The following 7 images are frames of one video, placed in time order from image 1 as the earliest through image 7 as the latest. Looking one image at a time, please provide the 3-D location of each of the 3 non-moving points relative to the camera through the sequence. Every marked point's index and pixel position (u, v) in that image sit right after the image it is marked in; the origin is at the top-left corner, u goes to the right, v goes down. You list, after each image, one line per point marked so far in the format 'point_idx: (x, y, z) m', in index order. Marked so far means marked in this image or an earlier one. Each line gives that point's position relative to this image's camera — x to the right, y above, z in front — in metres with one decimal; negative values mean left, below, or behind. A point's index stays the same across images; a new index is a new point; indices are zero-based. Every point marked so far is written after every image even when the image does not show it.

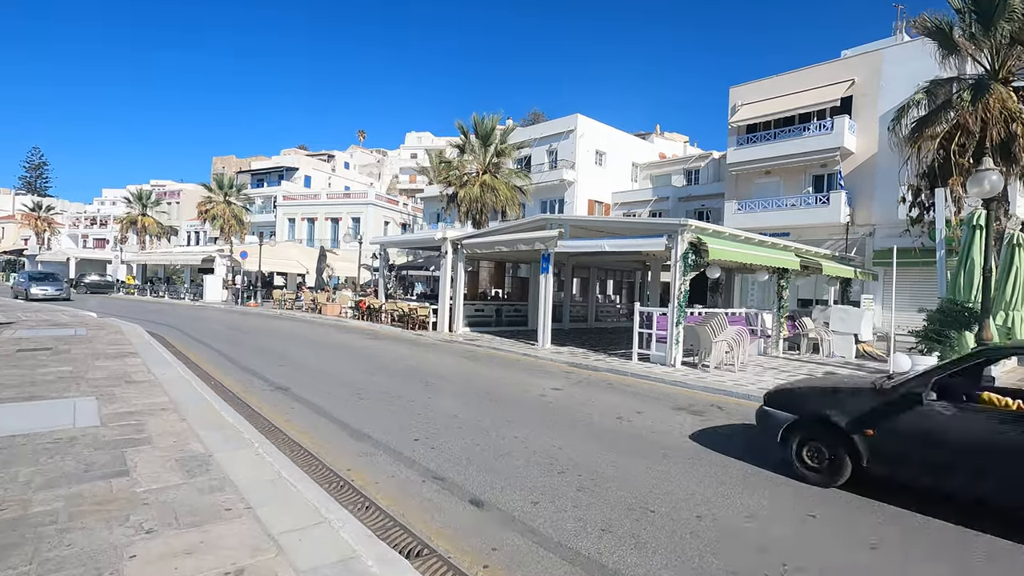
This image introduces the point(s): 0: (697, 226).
0: (+4.1, +1.4, +11.8) m
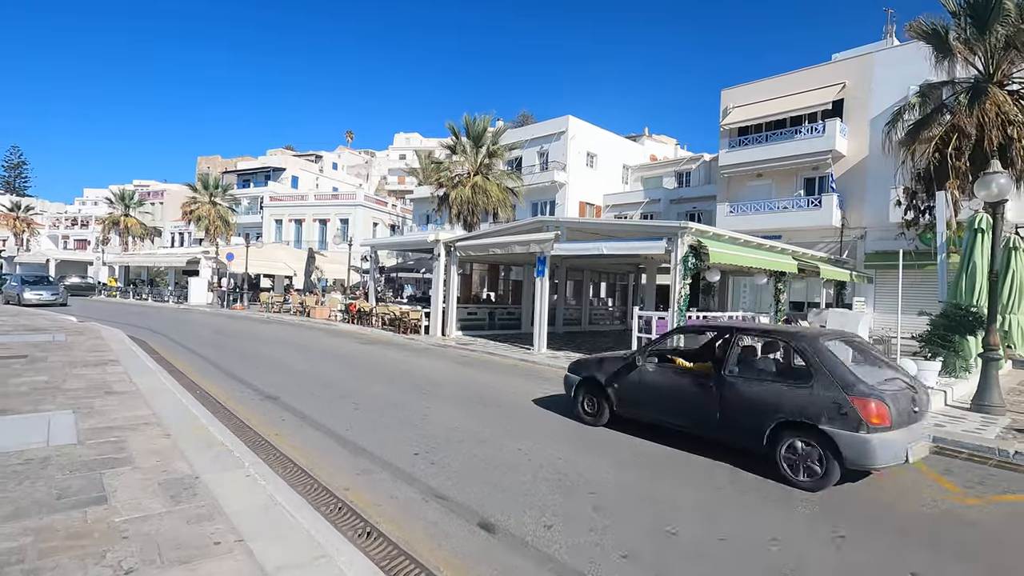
0: (+4.0, +1.3, +11.6) m
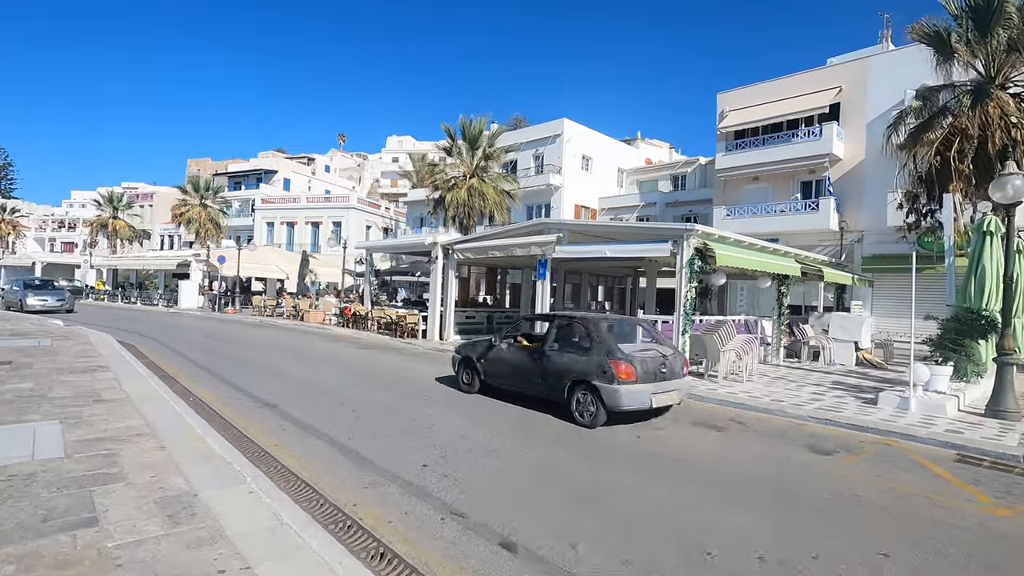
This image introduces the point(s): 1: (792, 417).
0: (+4.1, +1.2, +11.4) m
1: (+4.4, -2.0, +8.3) m
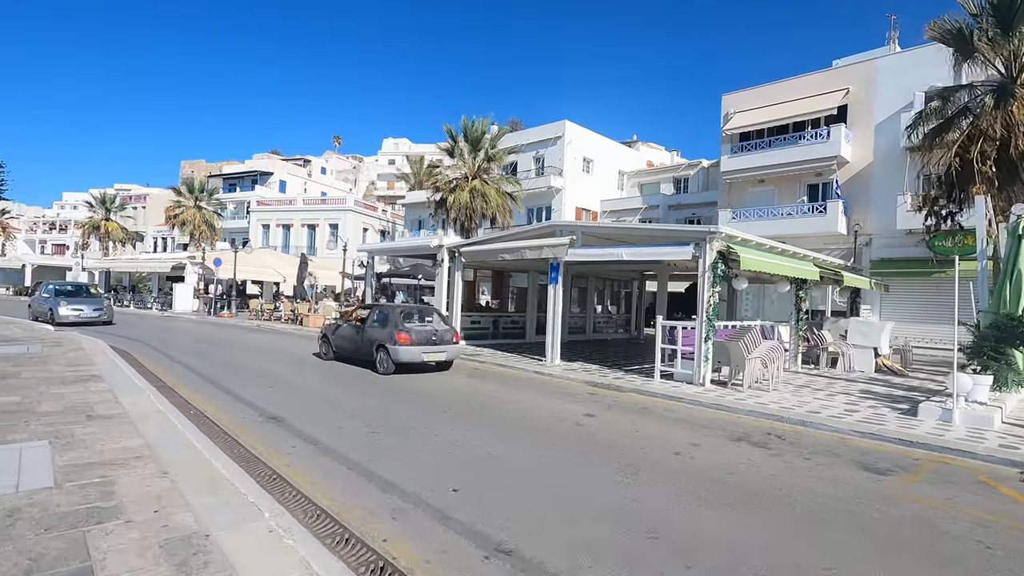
0: (+4.4, +1.1, +10.9) m
1: (+4.7, -2.1, +7.9) m
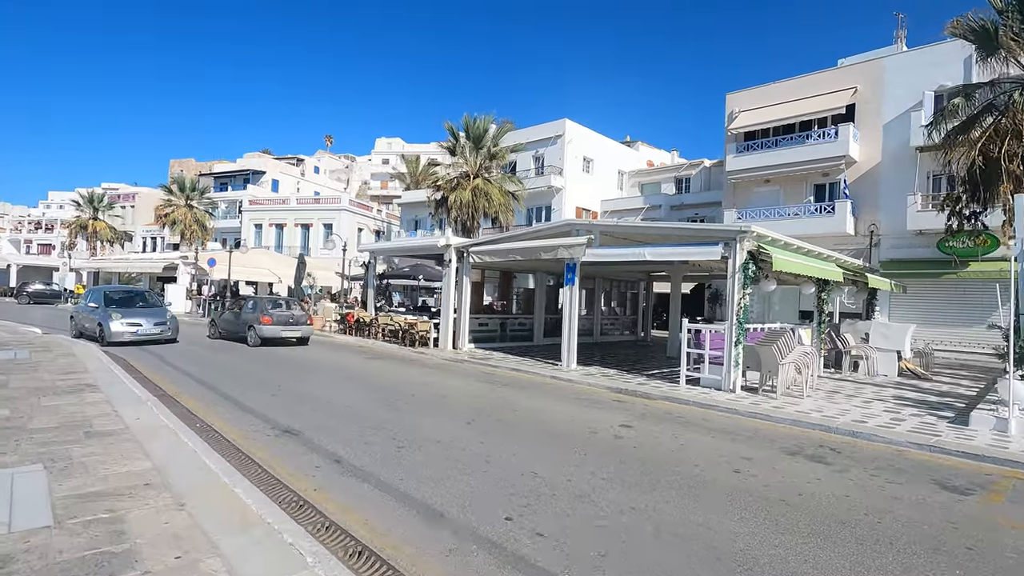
0: (+4.8, +1.1, +10.5) m
1: (+5.2, -2.1, +7.4) m
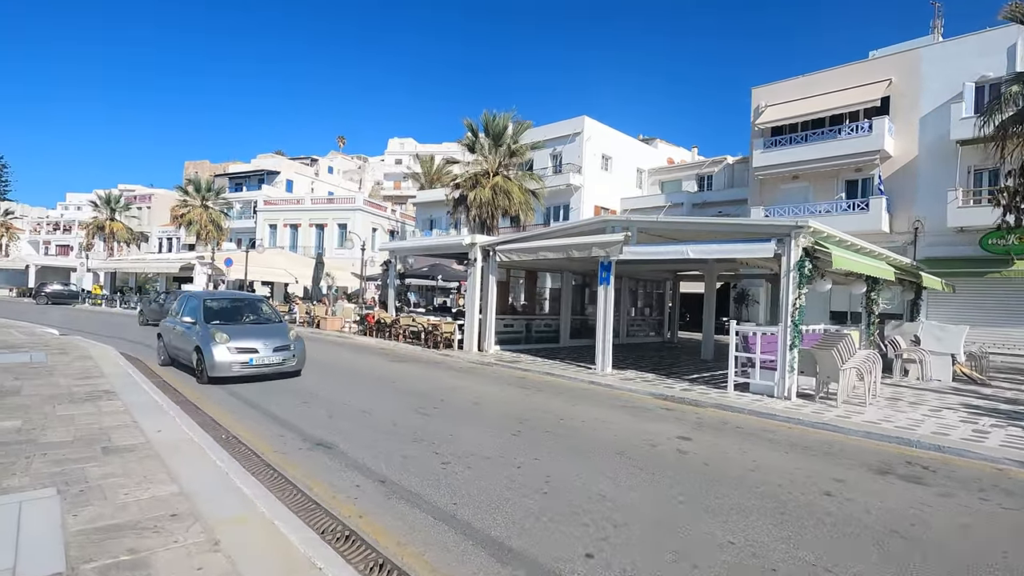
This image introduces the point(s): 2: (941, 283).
0: (+5.5, +1.1, +9.7) m
1: (+5.8, -2.1, +6.7) m
2: (+12.3, +0.1, +15.4) m
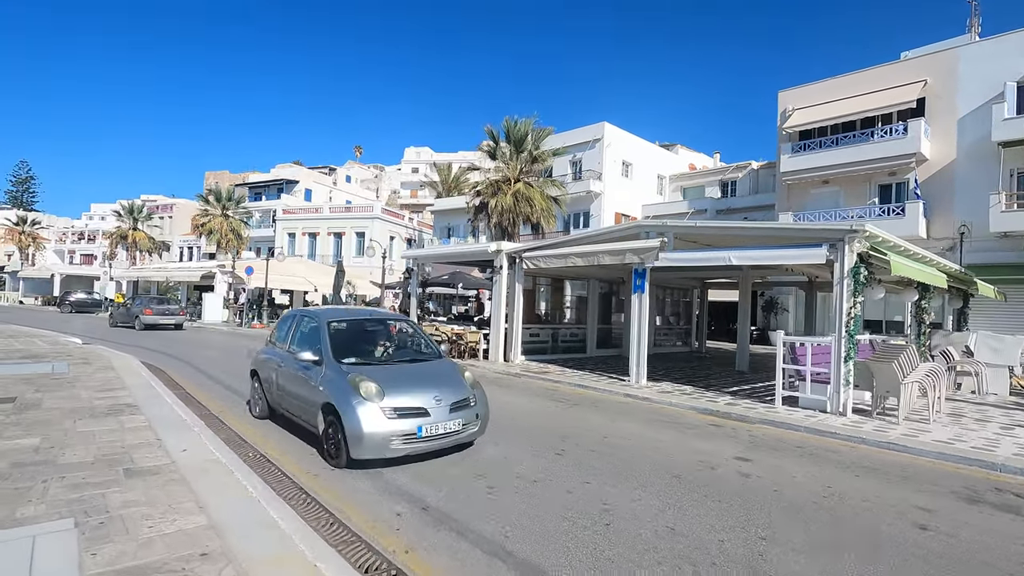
0: (+6.1, +1.0, +9.1) m
1: (+6.3, -2.2, +6.0) m
2: (+13.0, -0.1, +14.6) m
